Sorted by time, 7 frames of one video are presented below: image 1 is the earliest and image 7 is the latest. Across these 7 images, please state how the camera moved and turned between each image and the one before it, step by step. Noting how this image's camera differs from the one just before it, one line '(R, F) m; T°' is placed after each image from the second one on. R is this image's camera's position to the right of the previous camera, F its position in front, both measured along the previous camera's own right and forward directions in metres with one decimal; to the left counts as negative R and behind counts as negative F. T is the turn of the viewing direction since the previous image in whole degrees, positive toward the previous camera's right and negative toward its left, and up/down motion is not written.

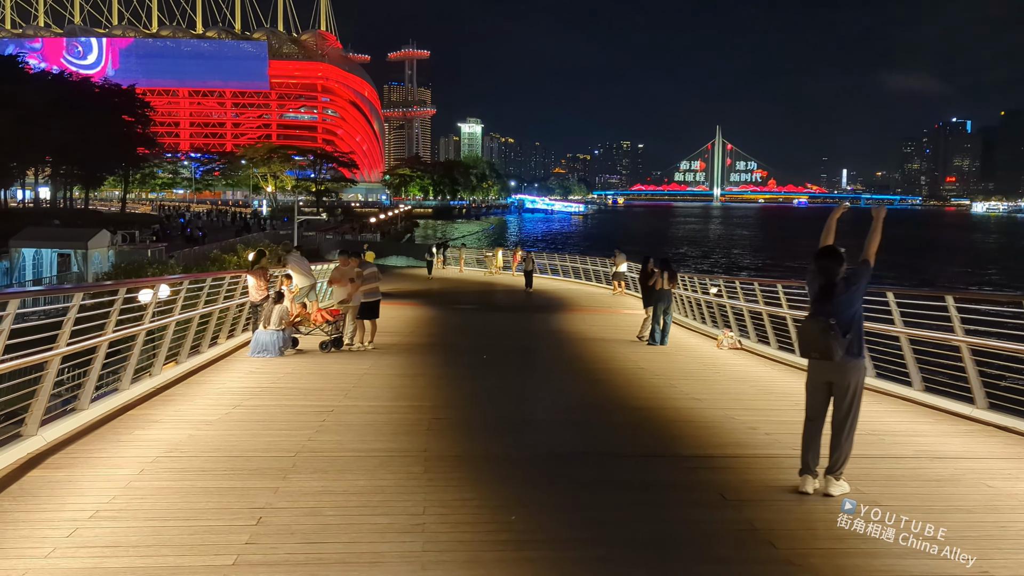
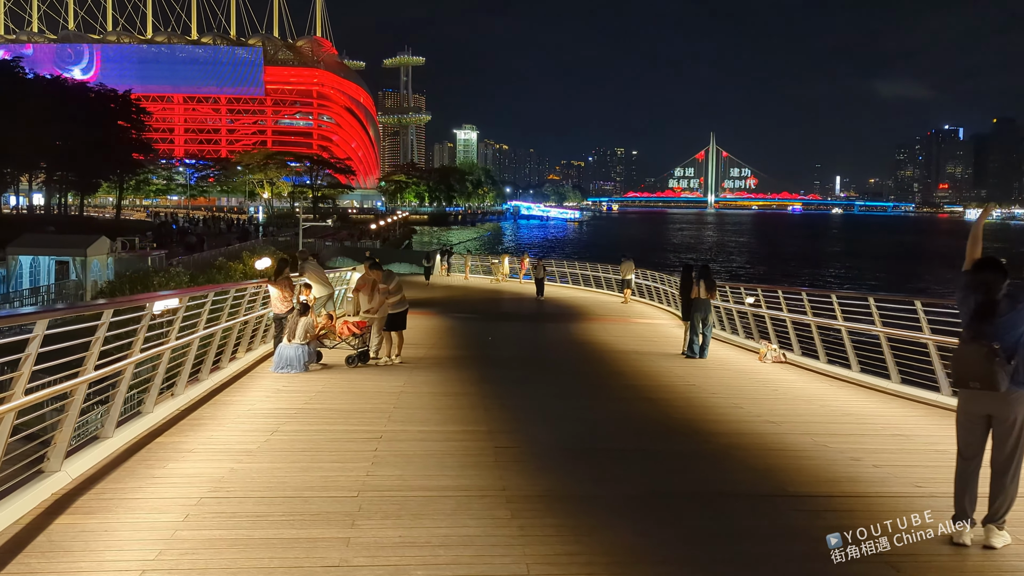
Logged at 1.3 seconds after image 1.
(-0.6, +0.7) m; 0°
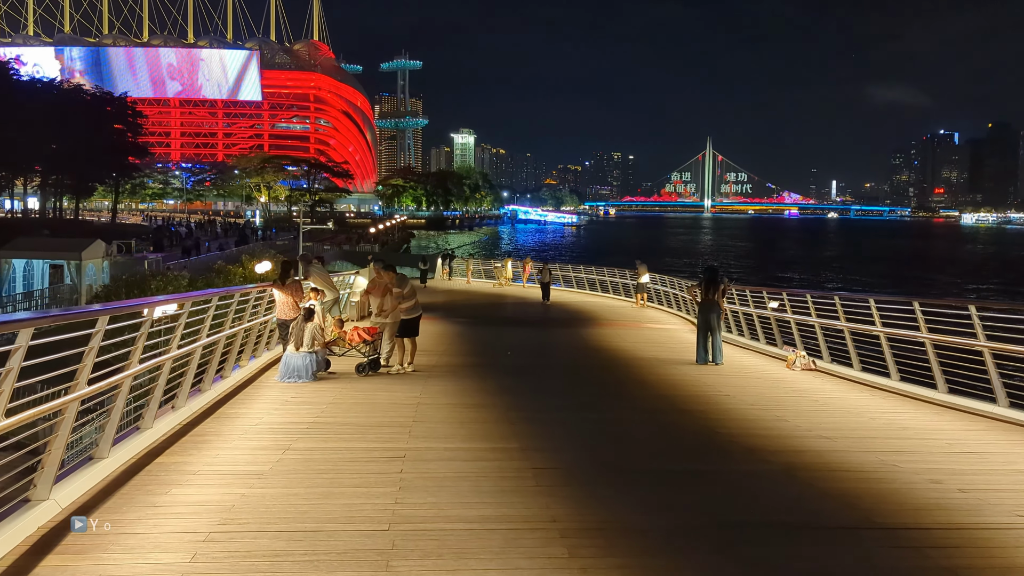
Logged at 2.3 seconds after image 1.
(-0.3, +0.6) m; 0°
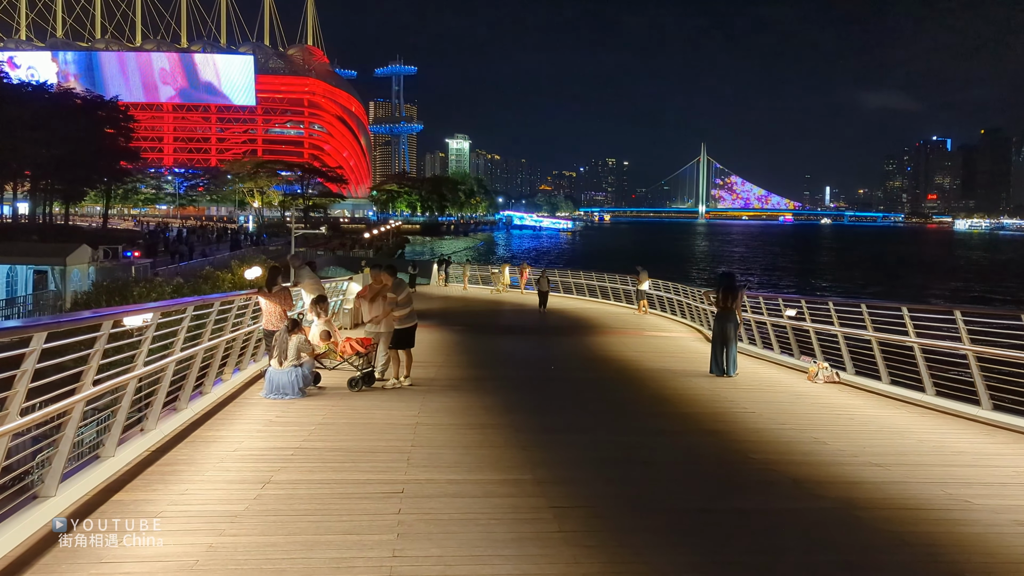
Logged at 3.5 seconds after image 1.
(-0.1, +0.8) m; 0°
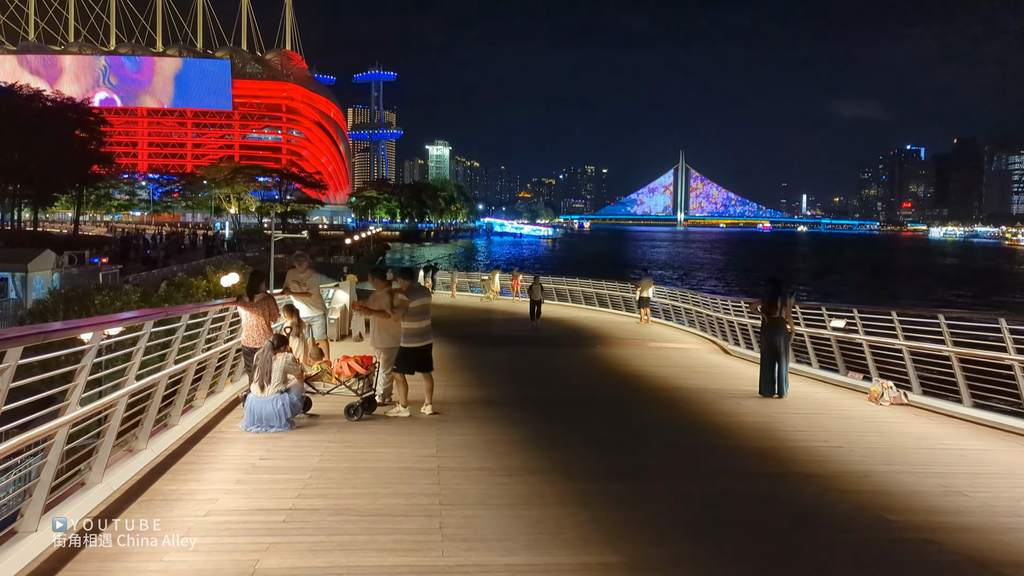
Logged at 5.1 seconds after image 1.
(-0.5, +1.5) m; +1°
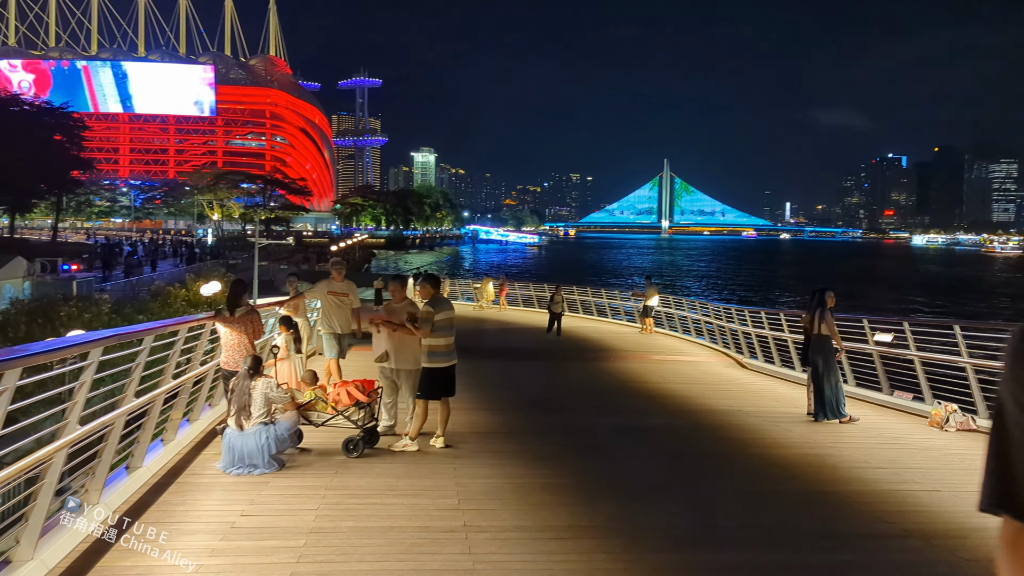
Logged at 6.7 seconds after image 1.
(-0.3, +1.2) m; +1°
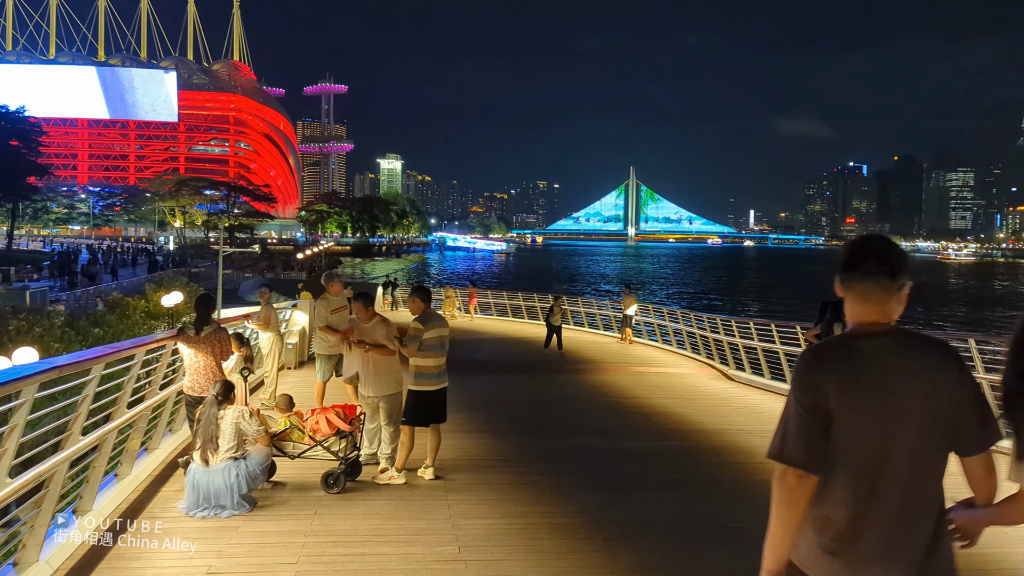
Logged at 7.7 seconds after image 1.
(-0.2, +0.7) m; +2°
